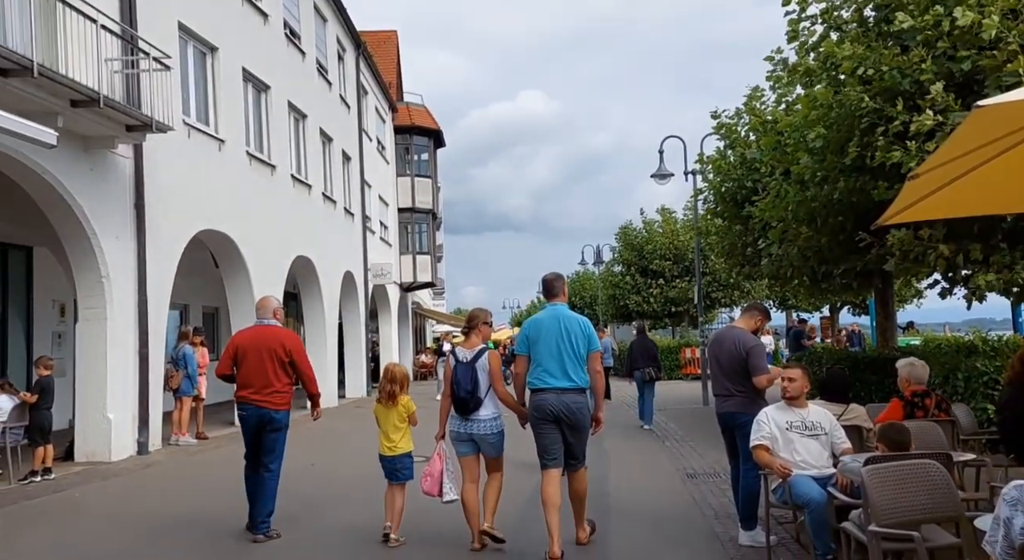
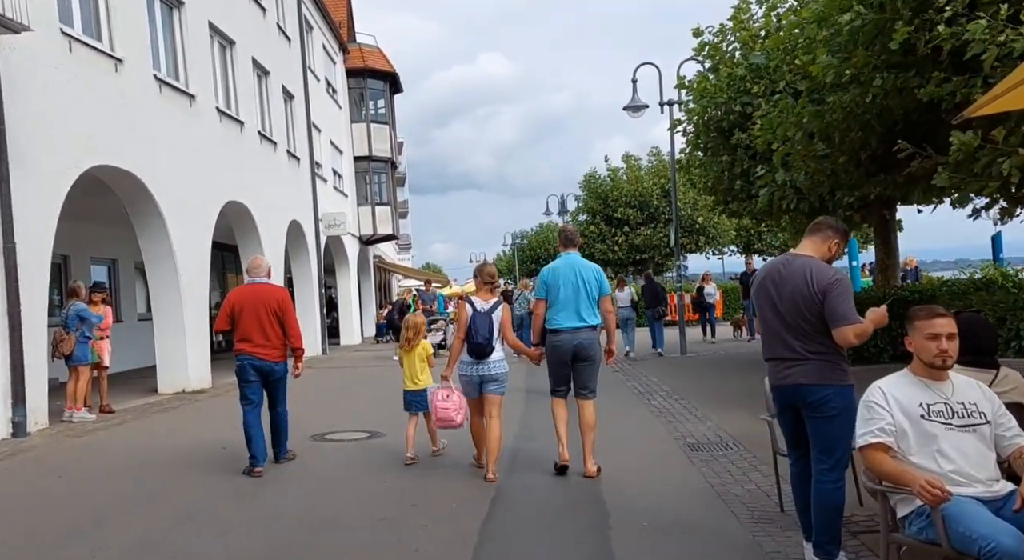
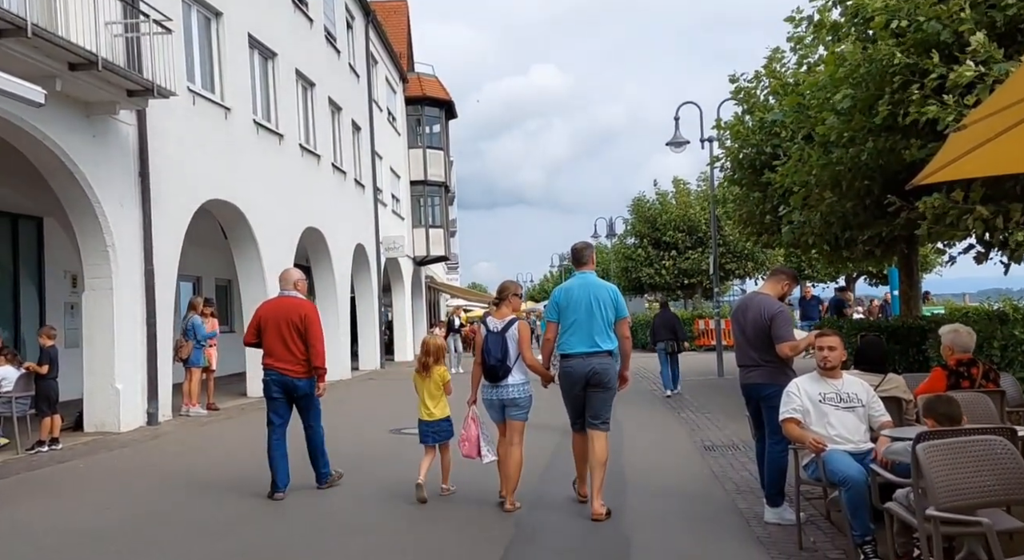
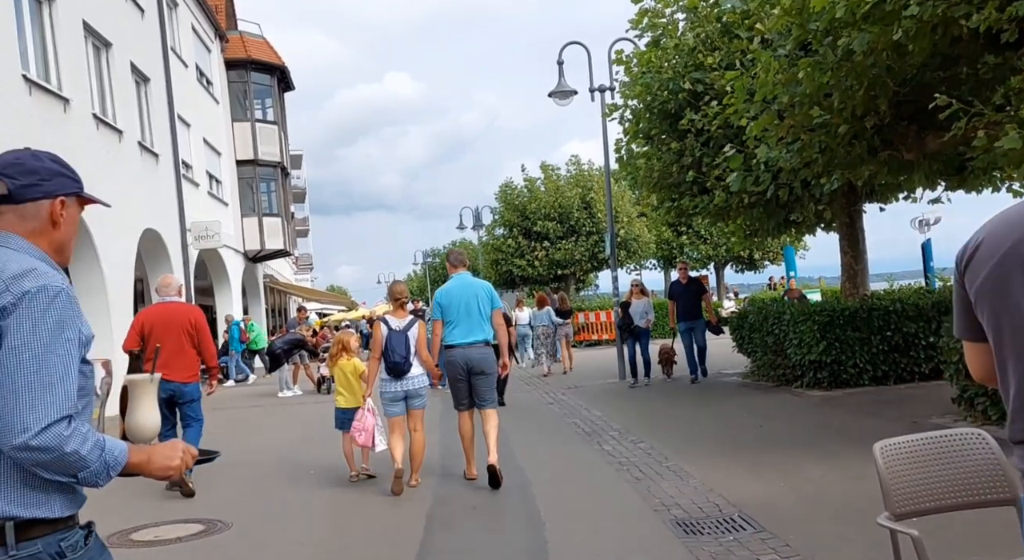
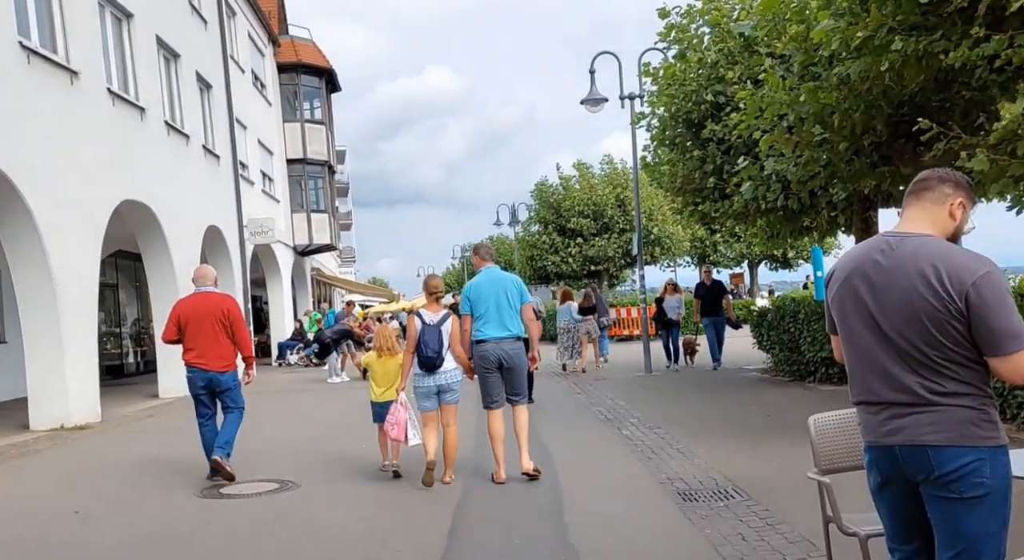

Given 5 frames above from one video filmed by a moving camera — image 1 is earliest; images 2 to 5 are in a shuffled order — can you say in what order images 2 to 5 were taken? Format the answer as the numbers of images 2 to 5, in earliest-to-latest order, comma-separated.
3, 2, 5, 4
